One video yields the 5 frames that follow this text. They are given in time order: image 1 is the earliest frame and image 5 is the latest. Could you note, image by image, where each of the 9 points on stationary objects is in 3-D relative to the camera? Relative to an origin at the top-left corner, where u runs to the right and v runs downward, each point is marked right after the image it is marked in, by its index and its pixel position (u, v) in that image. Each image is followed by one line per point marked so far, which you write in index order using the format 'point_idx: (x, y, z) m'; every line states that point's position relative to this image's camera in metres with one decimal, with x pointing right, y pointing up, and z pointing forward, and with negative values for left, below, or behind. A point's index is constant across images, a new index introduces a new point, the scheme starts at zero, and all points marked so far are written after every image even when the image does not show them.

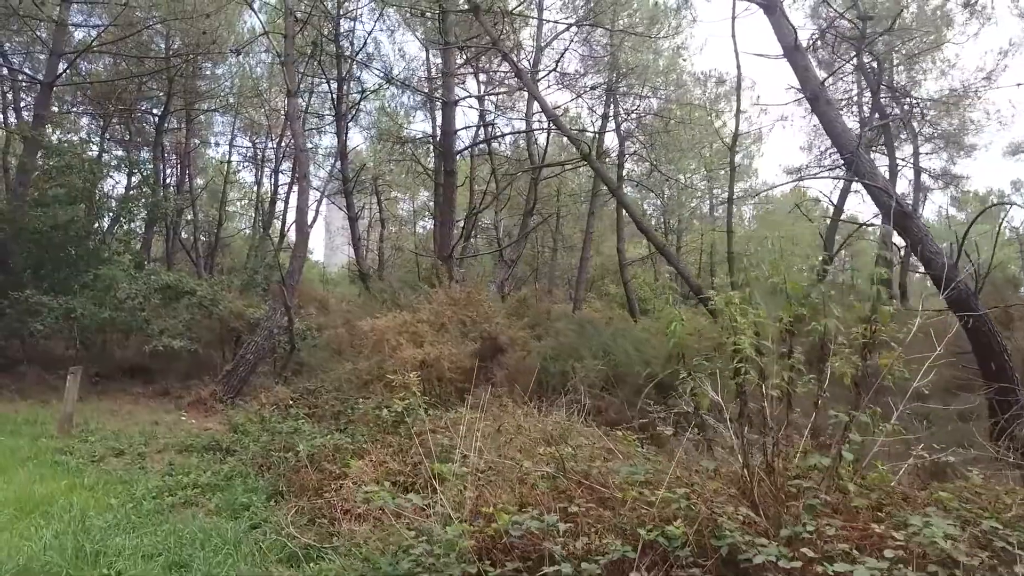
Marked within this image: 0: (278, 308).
0: (-3.1, -0.3, +10.3) m
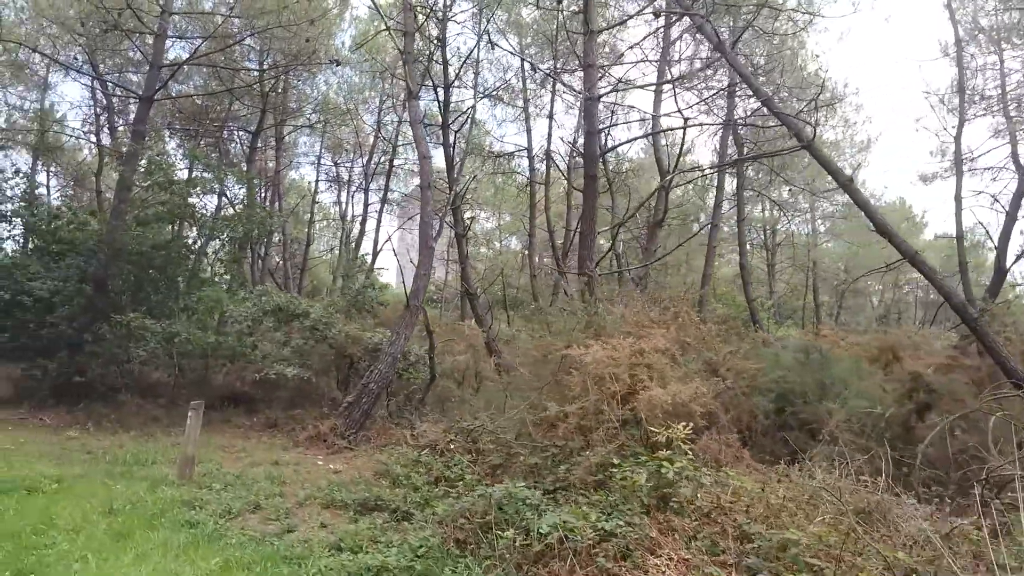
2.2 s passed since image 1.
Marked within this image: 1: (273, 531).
0: (-1.3, -0.5, +9.3) m
1: (-1.5, -1.5, +4.7) m
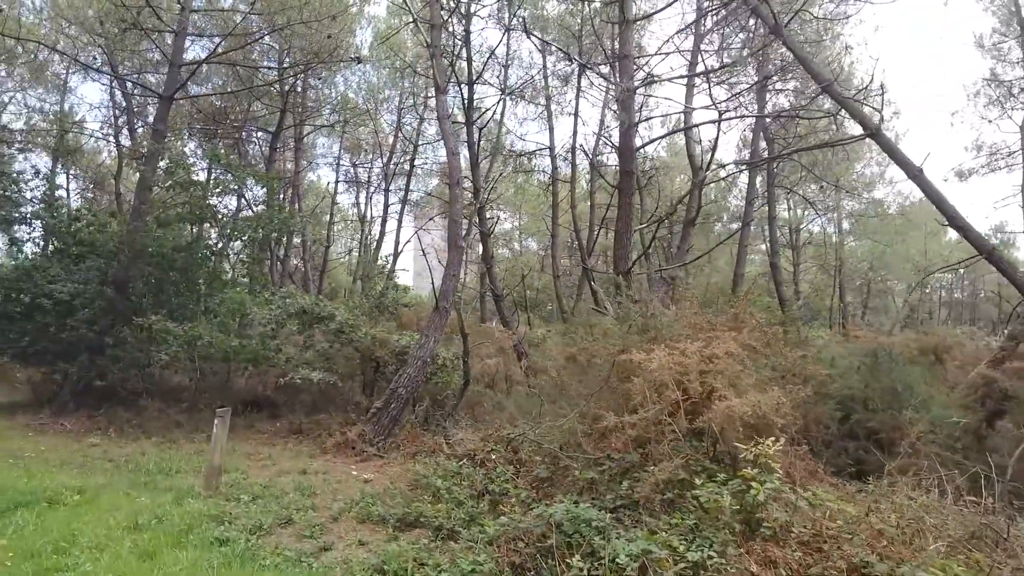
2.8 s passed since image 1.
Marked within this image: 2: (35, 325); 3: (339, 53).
0: (-0.9, -0.5, +9.0) m
1: (-1.2, -1.5, +4.4) m
2: (-7.0, -0.5, +11.3) m
3: (-3.5, +4.7, +15.3) m
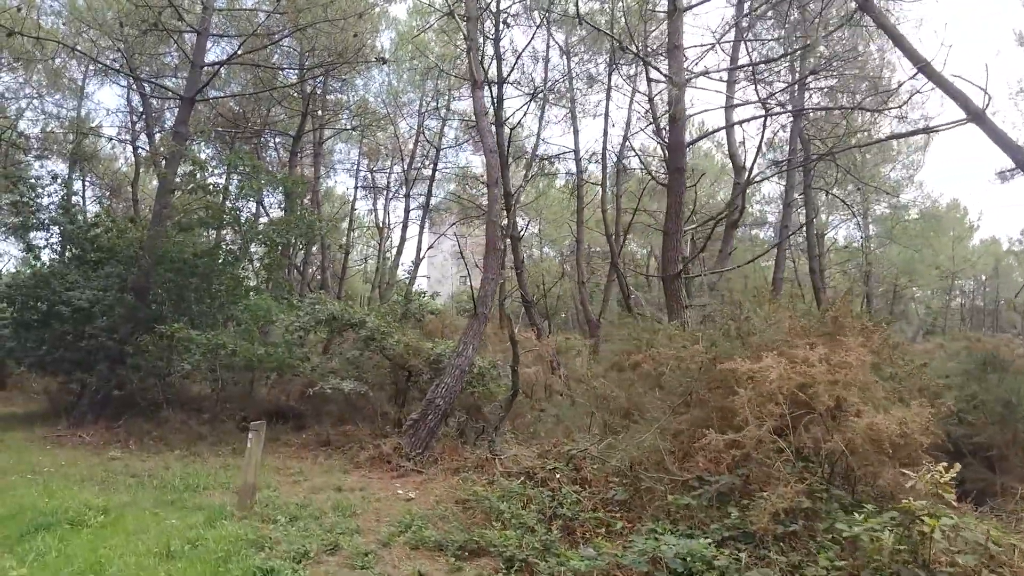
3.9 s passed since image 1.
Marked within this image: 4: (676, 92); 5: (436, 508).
0: (-0.5, -0.6, +8.5) m
1: (-0.7, -1.5, +3.9) m
2: (-6.5, -0.6, +11.0) m
3: (-2.9, +4.5, +15.0) m
4: (+1.7, +2.1, +8.1) m
5: (-0.6, -1.6, +5.7) m
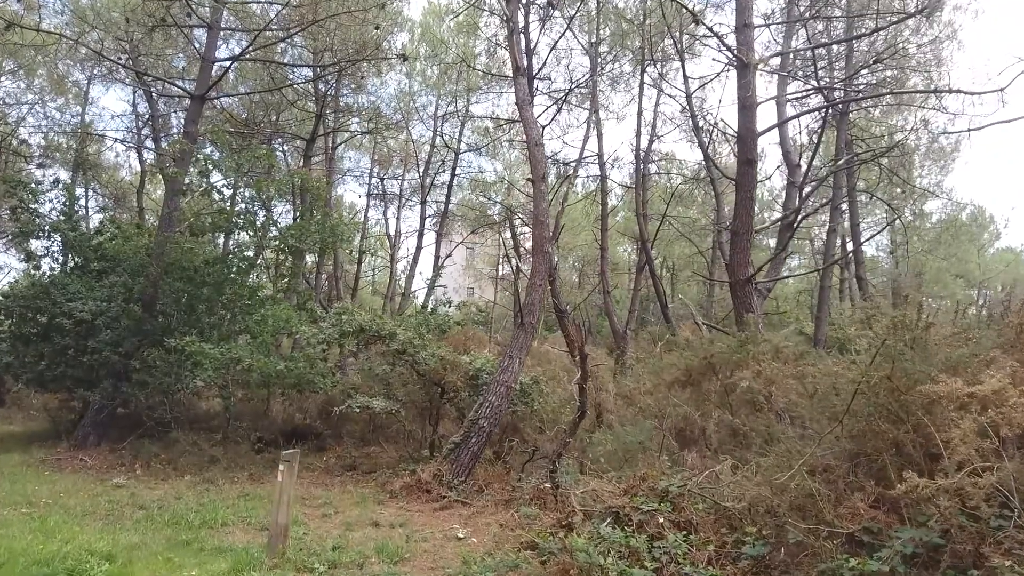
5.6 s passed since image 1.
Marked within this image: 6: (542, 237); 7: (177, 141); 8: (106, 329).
0: (0.0, -0.7, +7.6) m
1: (-0.3, -1.5, +3.0) m
2: (-6.0, -0.8, +10.1) m
3: (-2.4, +4.4, +14.2) m
4: (+2.2, +2.0, +7.3) m
5: (-0.1, -1.6, +4.8) m
6: (+0.3, +0.5, +7.8) m
7: (-4.4, +2.0, +10.3) m
8: (-5.2, -0.5, +9.9) m
